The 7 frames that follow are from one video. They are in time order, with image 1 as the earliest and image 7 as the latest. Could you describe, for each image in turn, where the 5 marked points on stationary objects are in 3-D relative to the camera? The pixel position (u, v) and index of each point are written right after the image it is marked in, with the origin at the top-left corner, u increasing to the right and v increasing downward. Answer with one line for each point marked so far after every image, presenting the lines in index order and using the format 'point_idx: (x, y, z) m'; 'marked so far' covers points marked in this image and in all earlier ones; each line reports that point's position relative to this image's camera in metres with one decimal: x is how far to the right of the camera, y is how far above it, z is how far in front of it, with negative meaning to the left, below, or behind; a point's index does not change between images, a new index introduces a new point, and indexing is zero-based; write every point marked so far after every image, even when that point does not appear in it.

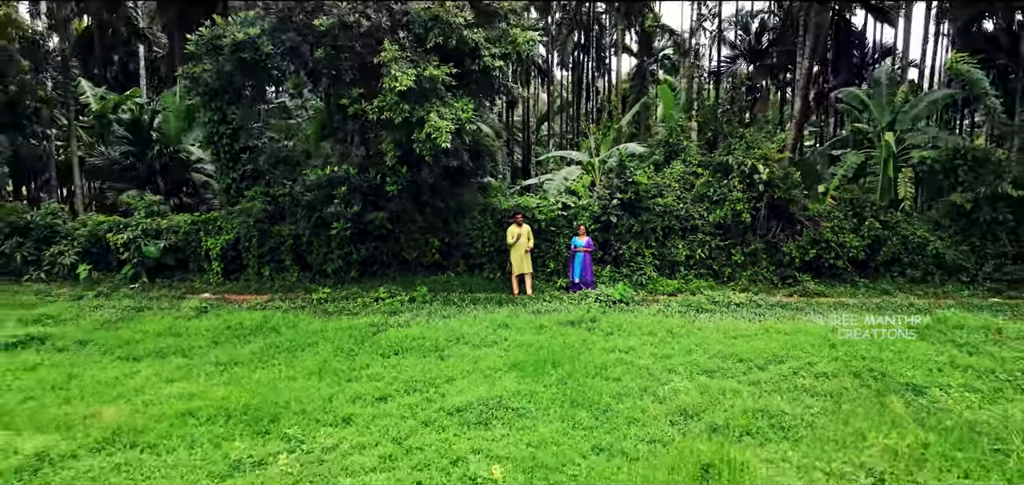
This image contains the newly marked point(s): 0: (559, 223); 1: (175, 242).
0: (+0.5, +0.2, +8.0) m
1: (-3.5, 0.0, +8.3) m
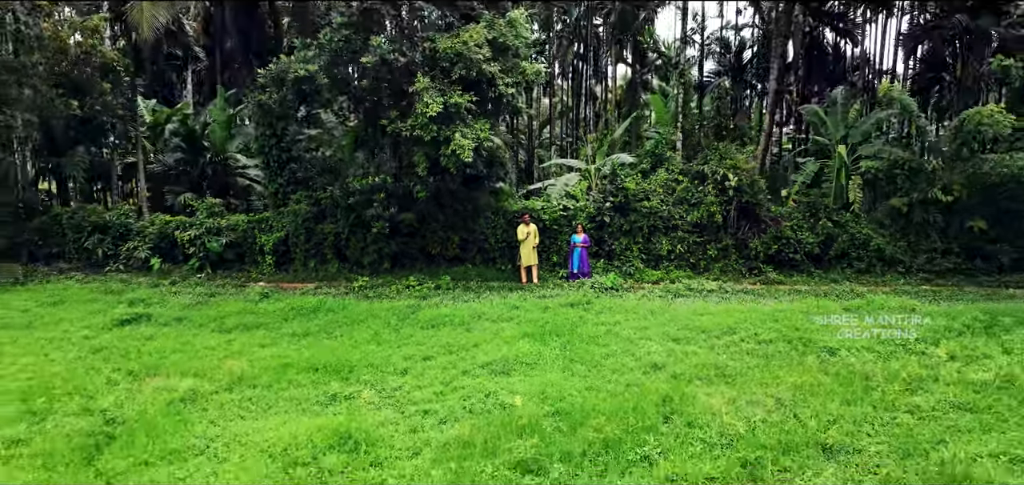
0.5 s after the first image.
0: (+0.6, +0.2, +9.4) m
1: (-3.4, +0.1, +9.7) m
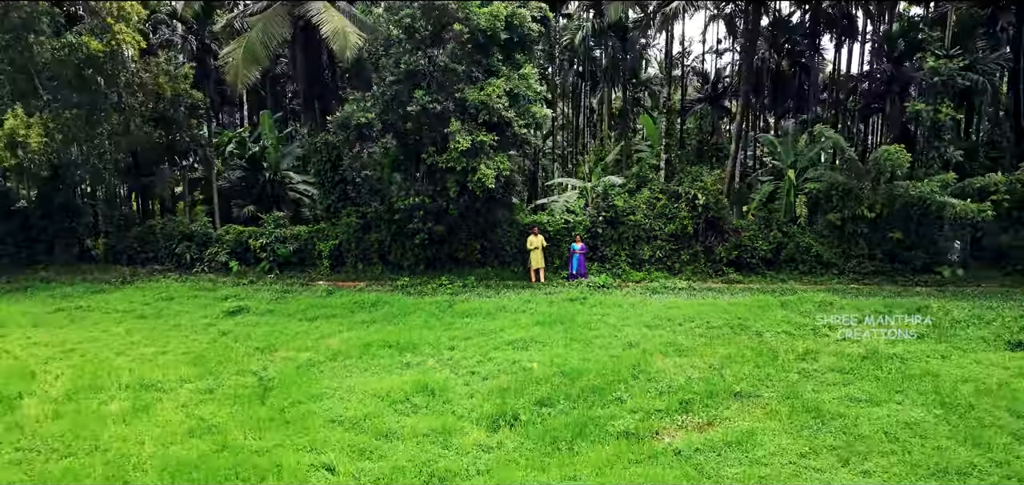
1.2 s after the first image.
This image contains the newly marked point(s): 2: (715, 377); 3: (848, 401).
0: (+0.7, +0.1, +11.7) m
1: (-3.2, 0.0, +12.0) m
2: (+1.7, -1.1, +6.6) m
3: (+2.5, -1.2, +6.0) m
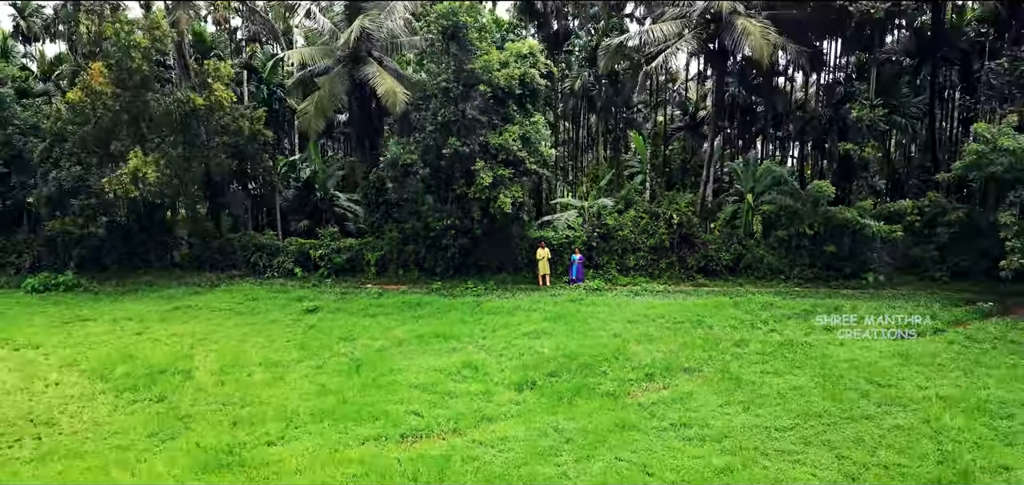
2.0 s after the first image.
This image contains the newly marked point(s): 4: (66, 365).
0: (+0.9, -0.1, +14.4) m
1: (-3.0, -0.2, +14.7) m
2: (+1.9, -1.3, +9.4) m
3: (+2.7, -1.4, +8.8) m
4: (-5.2, -1.4, +9.5) m
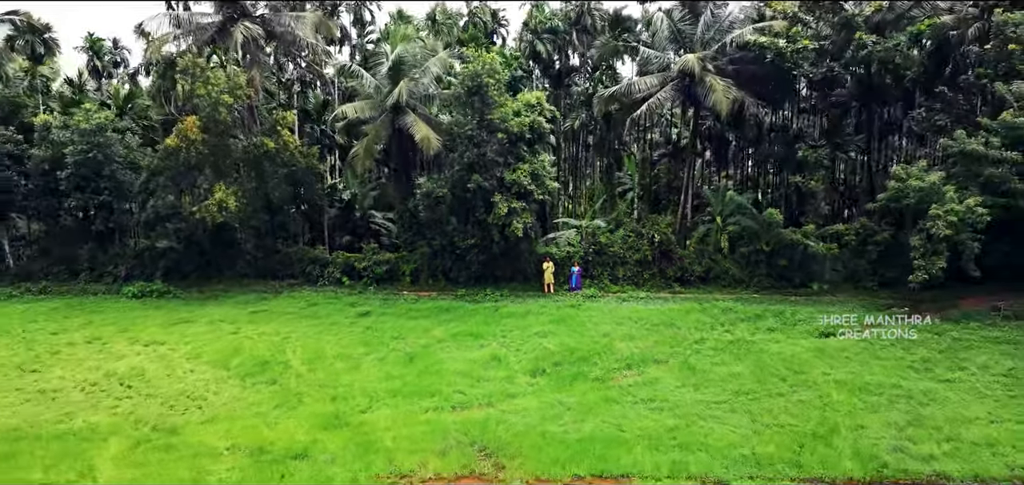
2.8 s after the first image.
0: (+1.2, -0.4, +17.5) m
1: (-2.8, -0.5, +17.8) m
2: (+2.1, -1.7, +12.5) m
3: (+3.0, -1.8, +11.9) m
4: (-5.0, -1.8, +12.6) m
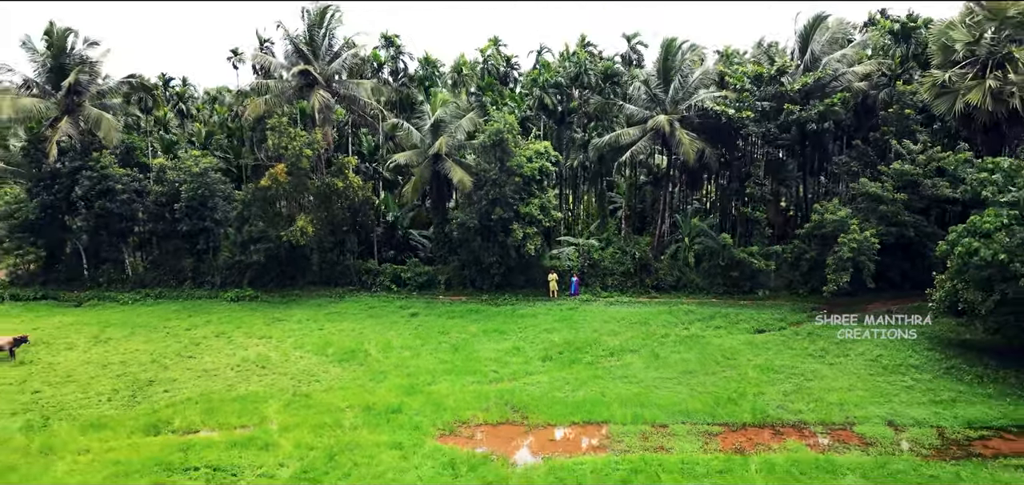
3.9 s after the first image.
0: (+1.5, -0.8, +22.4) m
1: (-2.4, -1.0, +22.7) m
2: (+2.4, -2.2, +17.4) m
3: (+3.3, -2.3, +16.8) m
4: (-4.7, -2.3, +17.4) m
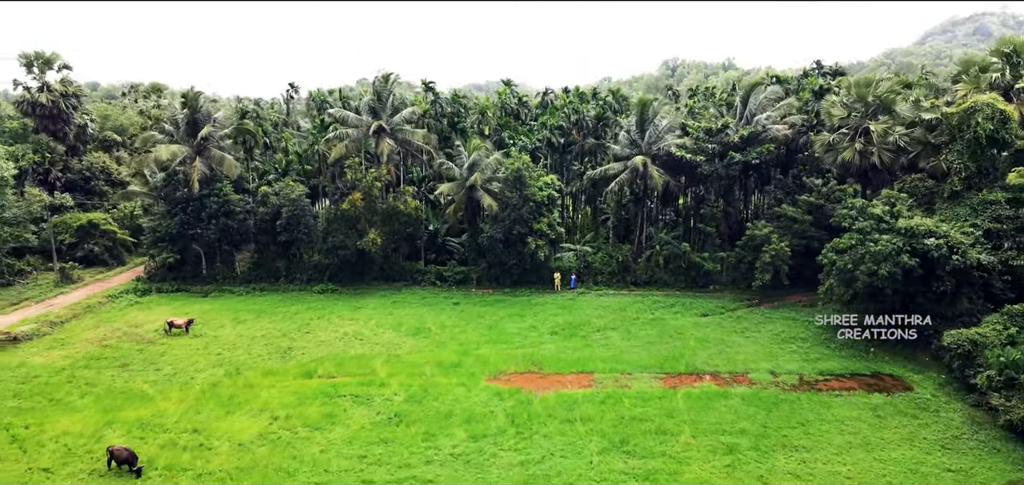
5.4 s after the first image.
0: (+2.0, -1.0, +29.8) m
1: (-1.9, -1.2, +30.1) m
2: (+3.0, -2.5, +24.8) m
3: (+3.8, -2.6, +24.3) m
4: (-4.1, -2.6, +24.9) m
